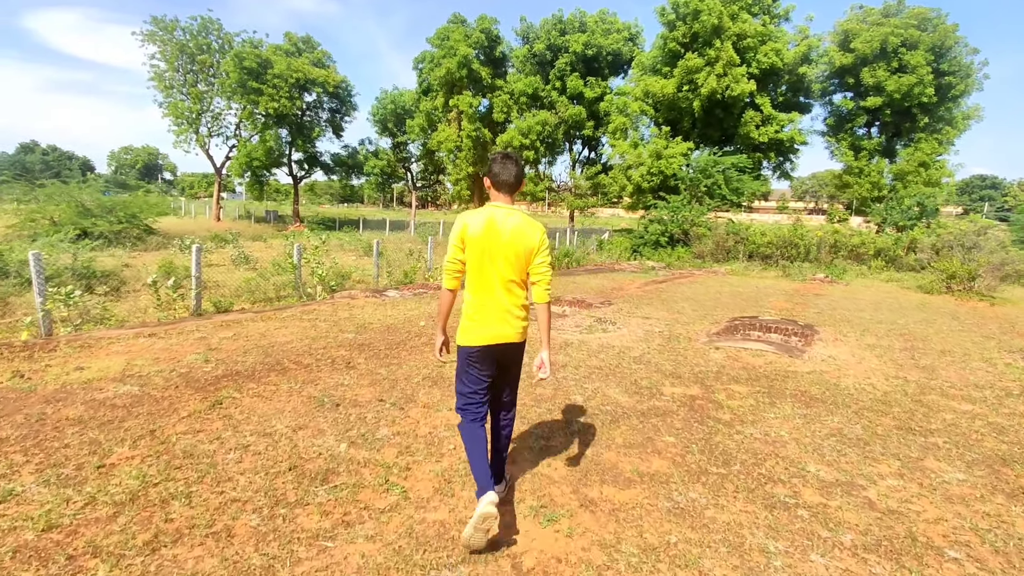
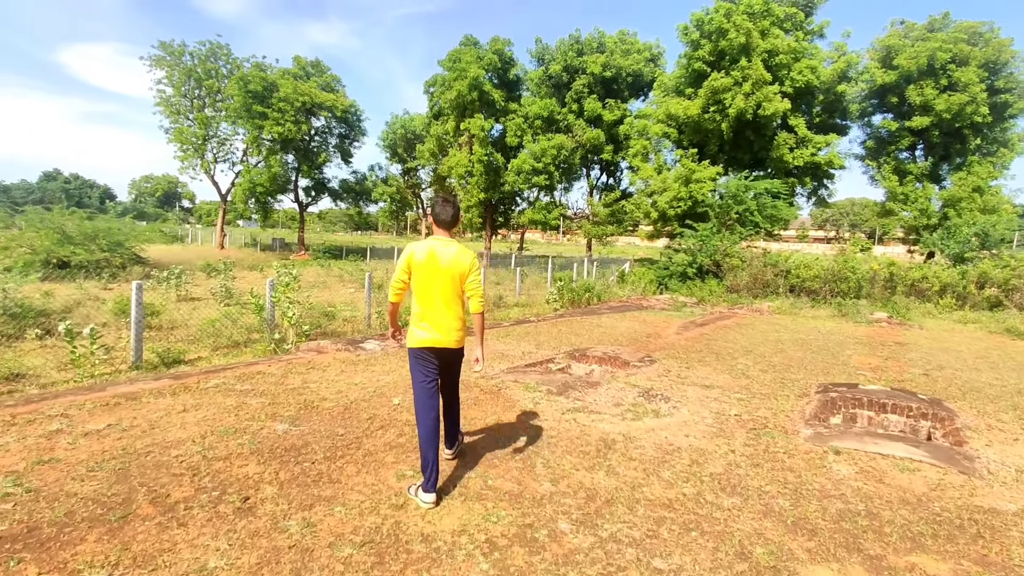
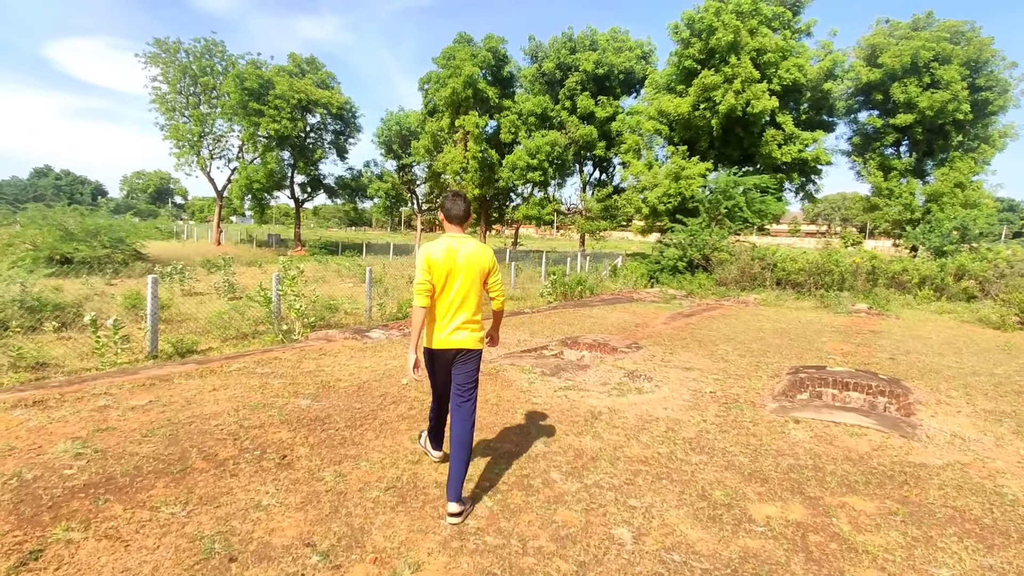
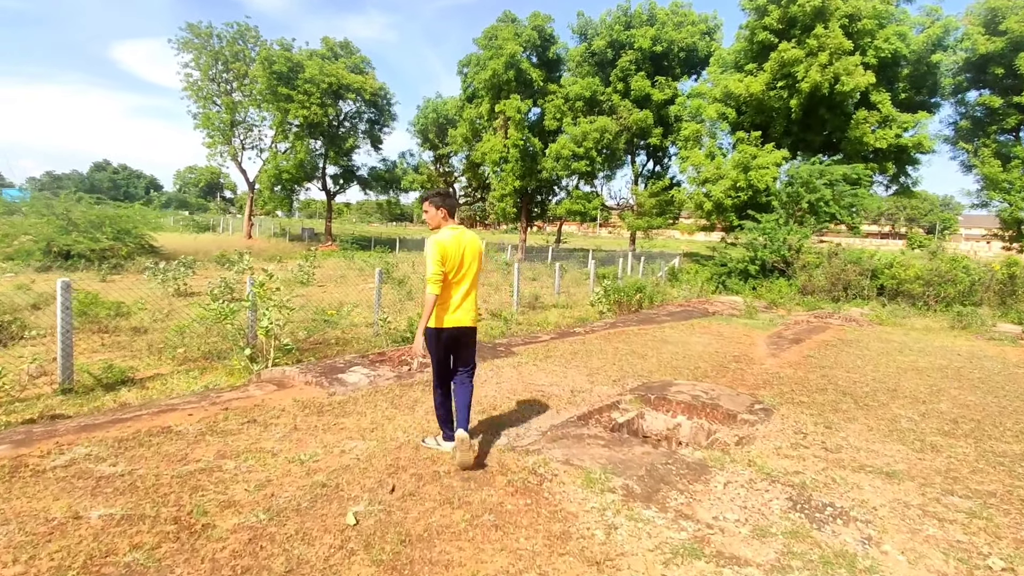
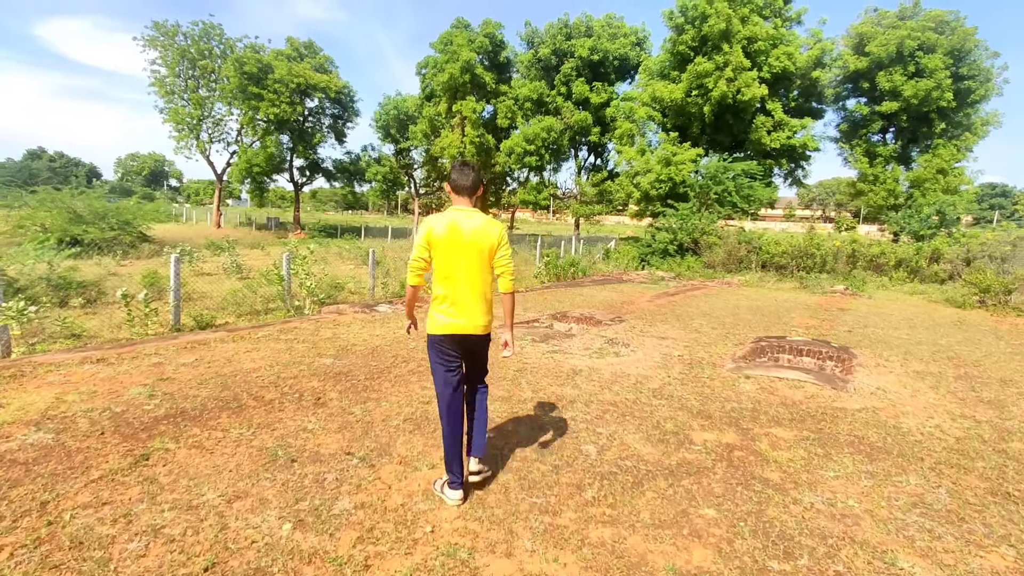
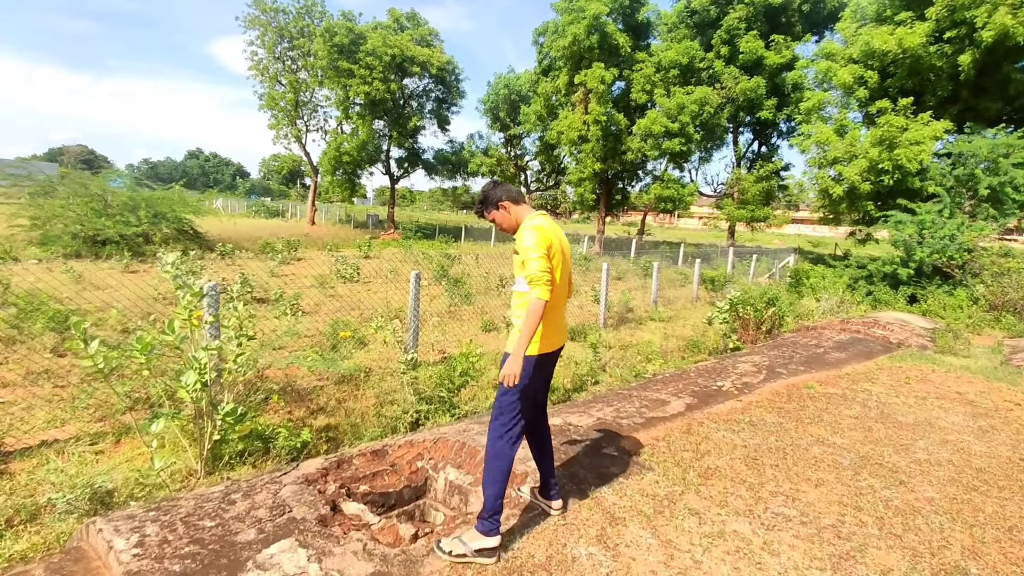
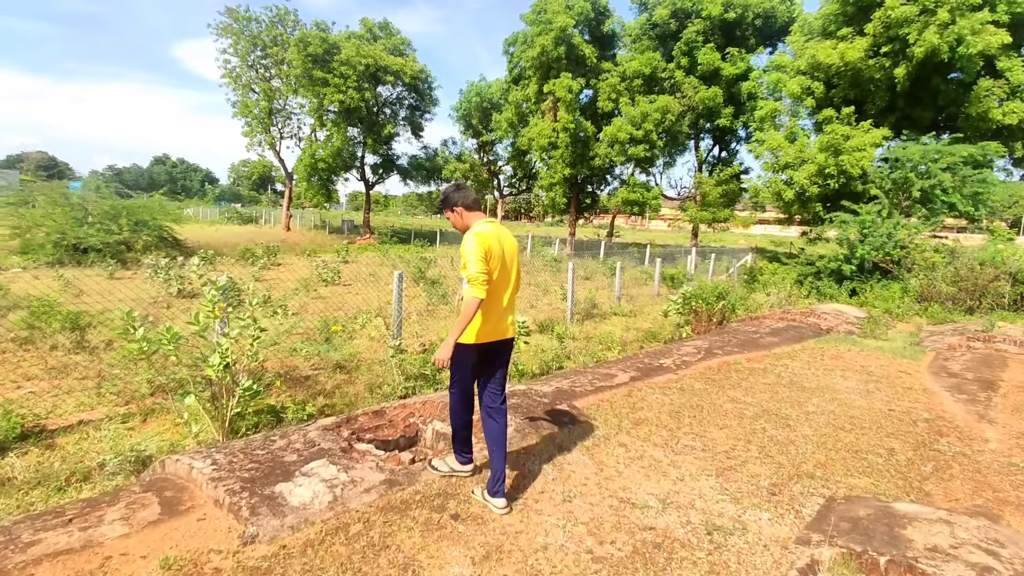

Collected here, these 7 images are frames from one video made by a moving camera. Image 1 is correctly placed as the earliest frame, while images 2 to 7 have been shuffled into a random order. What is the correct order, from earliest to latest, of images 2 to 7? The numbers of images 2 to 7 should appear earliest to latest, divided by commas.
5, 3, 2, 4, 7, 6
